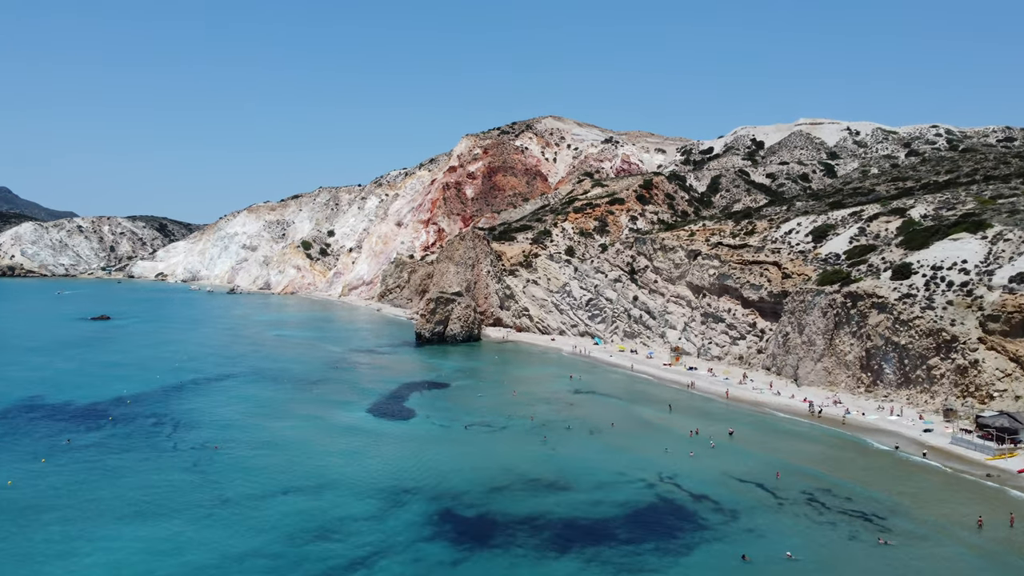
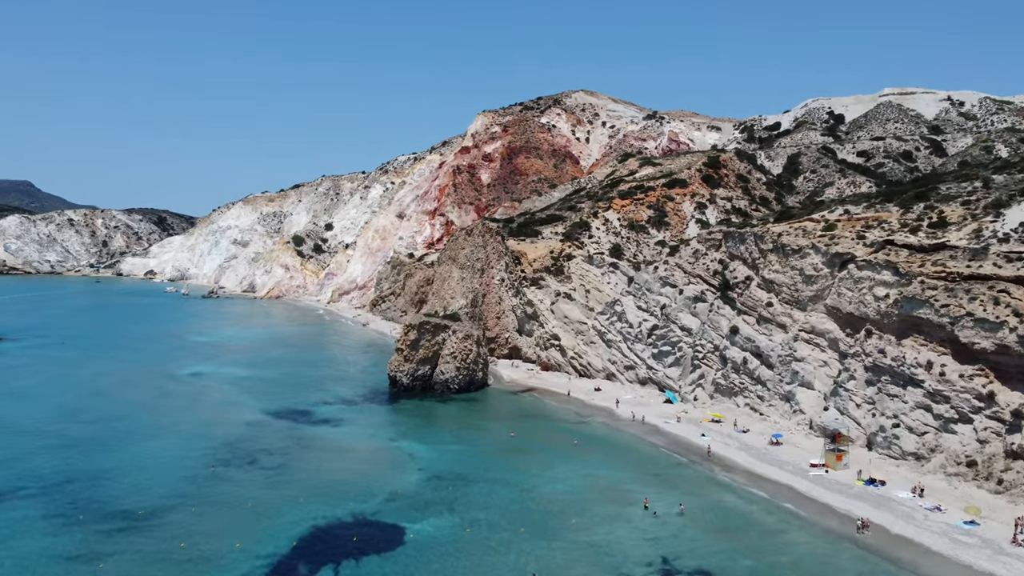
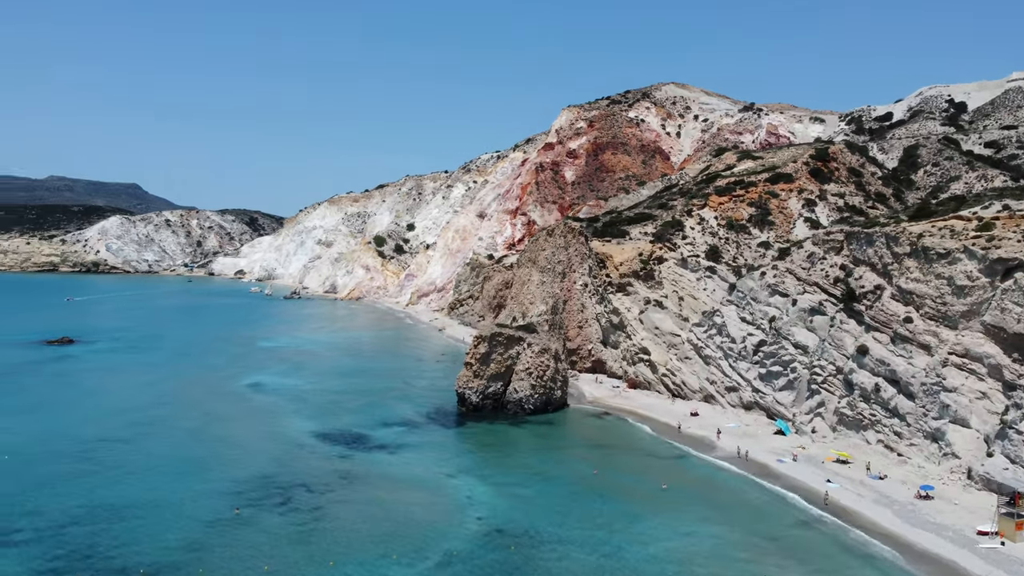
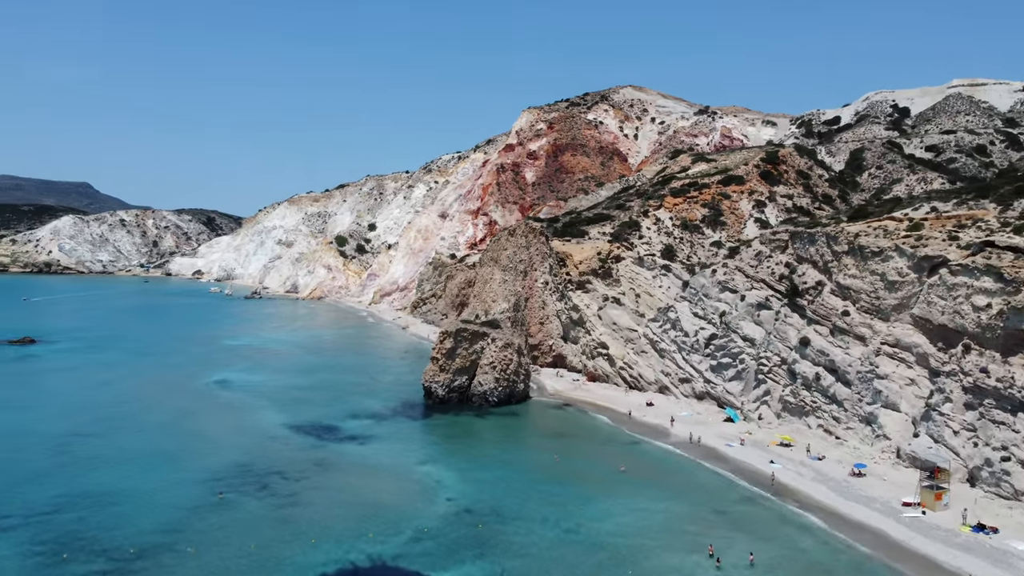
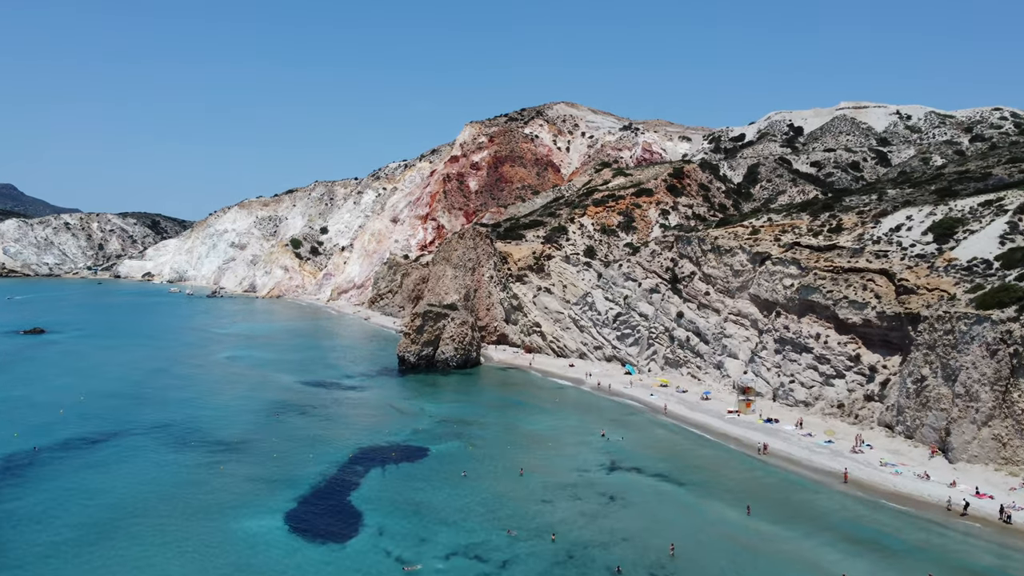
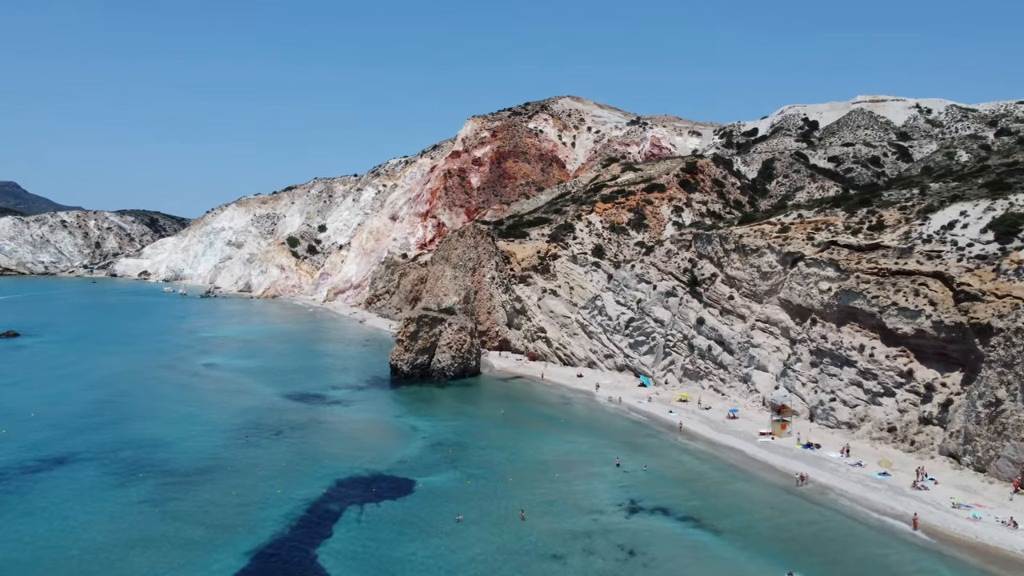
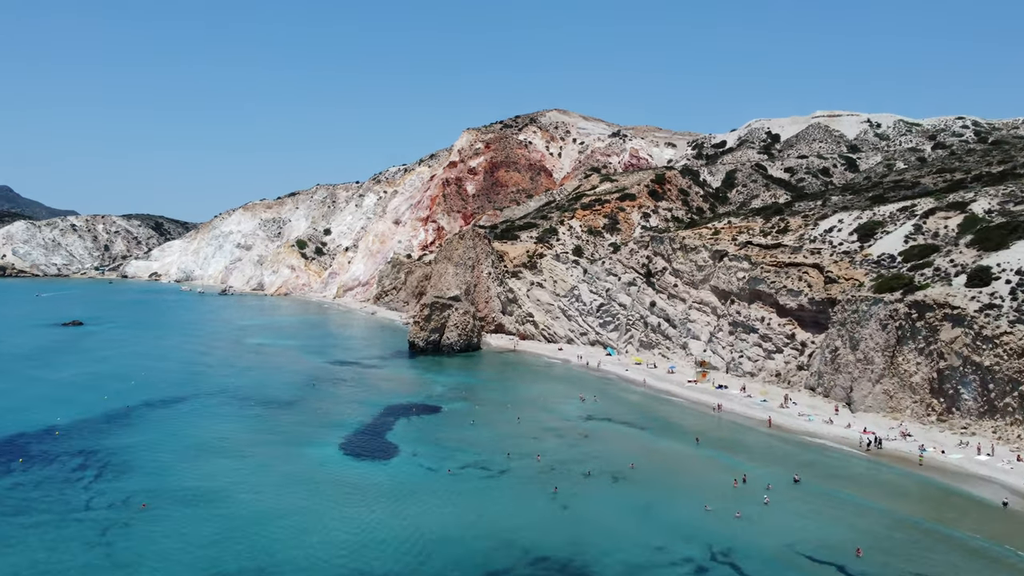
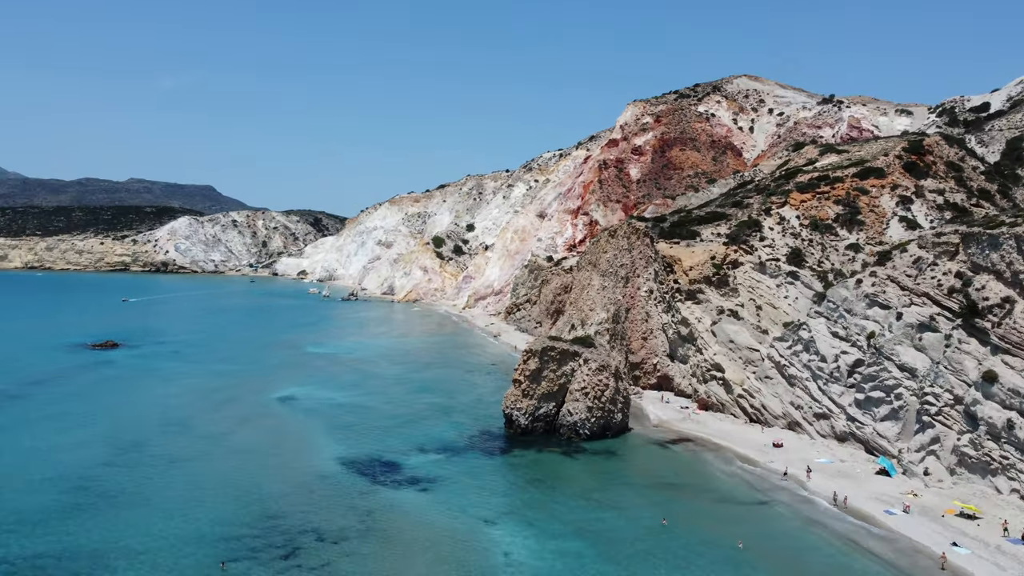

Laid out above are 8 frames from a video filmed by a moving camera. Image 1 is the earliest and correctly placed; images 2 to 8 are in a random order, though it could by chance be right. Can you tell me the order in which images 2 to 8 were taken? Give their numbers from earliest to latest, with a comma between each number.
7, 5, 6, 2, 4, 3, 8
